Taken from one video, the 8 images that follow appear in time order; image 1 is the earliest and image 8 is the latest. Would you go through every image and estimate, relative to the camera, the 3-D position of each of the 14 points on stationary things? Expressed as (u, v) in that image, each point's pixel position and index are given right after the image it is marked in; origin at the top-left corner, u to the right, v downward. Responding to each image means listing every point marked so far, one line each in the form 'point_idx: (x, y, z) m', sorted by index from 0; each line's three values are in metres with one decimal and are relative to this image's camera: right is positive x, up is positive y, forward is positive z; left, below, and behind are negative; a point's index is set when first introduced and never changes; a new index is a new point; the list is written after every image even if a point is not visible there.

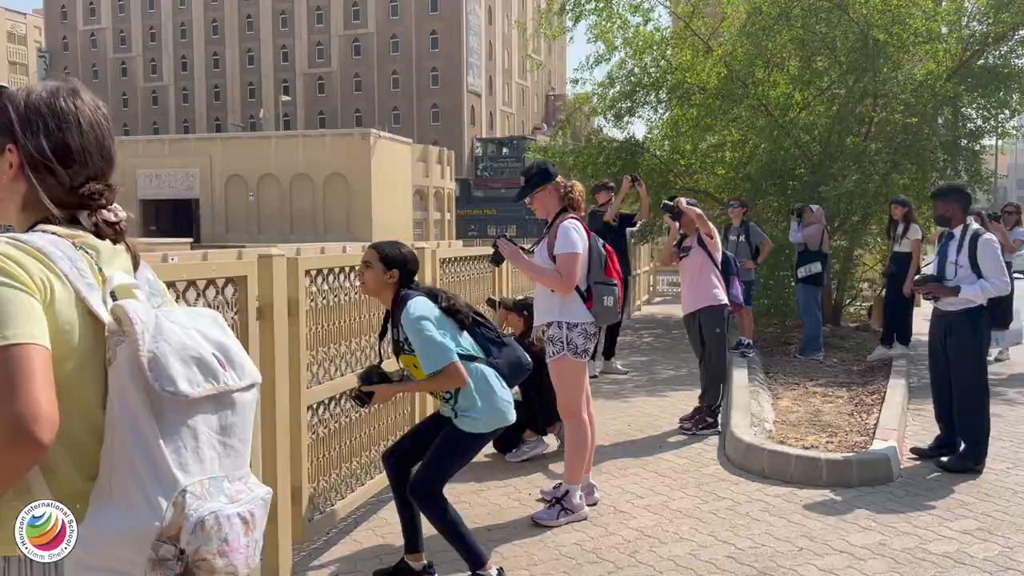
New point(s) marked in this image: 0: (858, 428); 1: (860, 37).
0: (+2.6, -1.1, +6.5) m
1: (+4.4, +3.2, +10.9) m
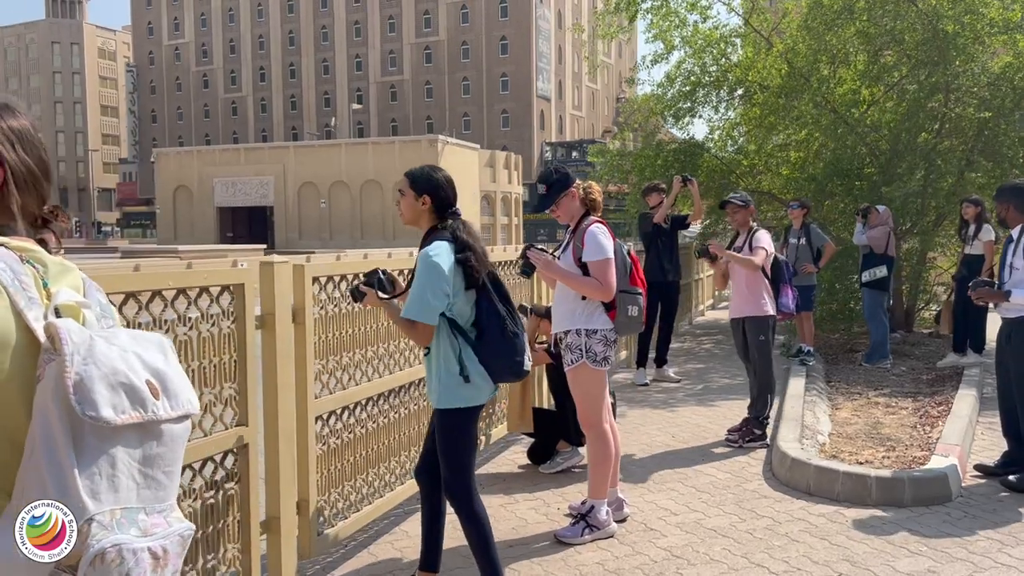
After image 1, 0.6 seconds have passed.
0: (+2.9, -1.1, +6.1) m
1: (+5.0, +3.1, +10.4) m
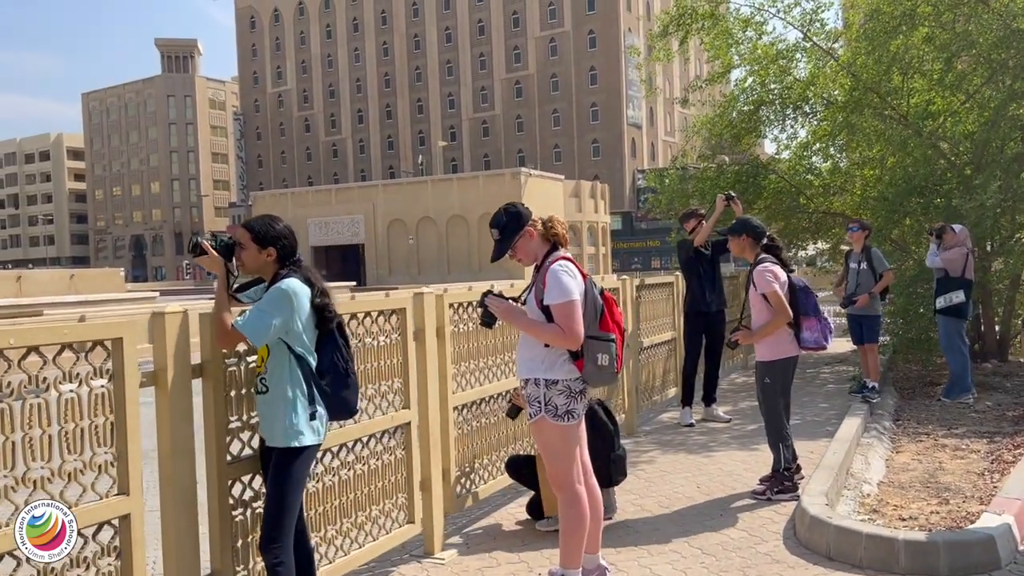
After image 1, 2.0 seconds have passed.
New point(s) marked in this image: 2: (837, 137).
0: (+2.9, -1.3, +5.4) m
1: (+5.5, +2.9, +9.5) m
2: (+4.4, +2.0, +11.5) m
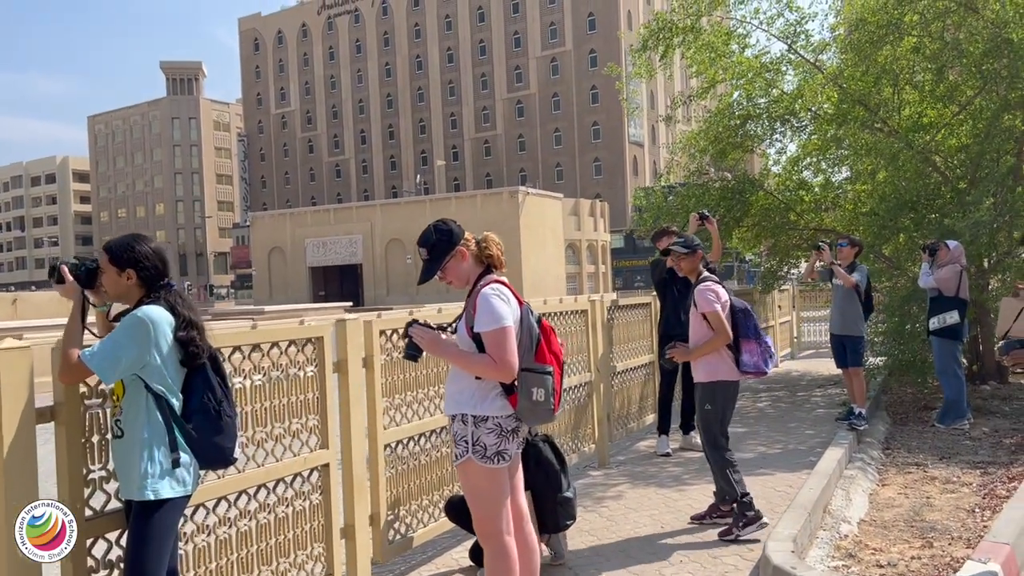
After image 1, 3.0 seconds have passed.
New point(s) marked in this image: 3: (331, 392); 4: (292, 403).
0: (+2.6, -1.4, +4.9) m
1: (+5.1, +2.7, +9.1) m
2: (+4.1, +1.8, +11.1) m
3: (-0.9, -0.5, +4.0) m
4: (-1.0, -0.5, +3.8) m
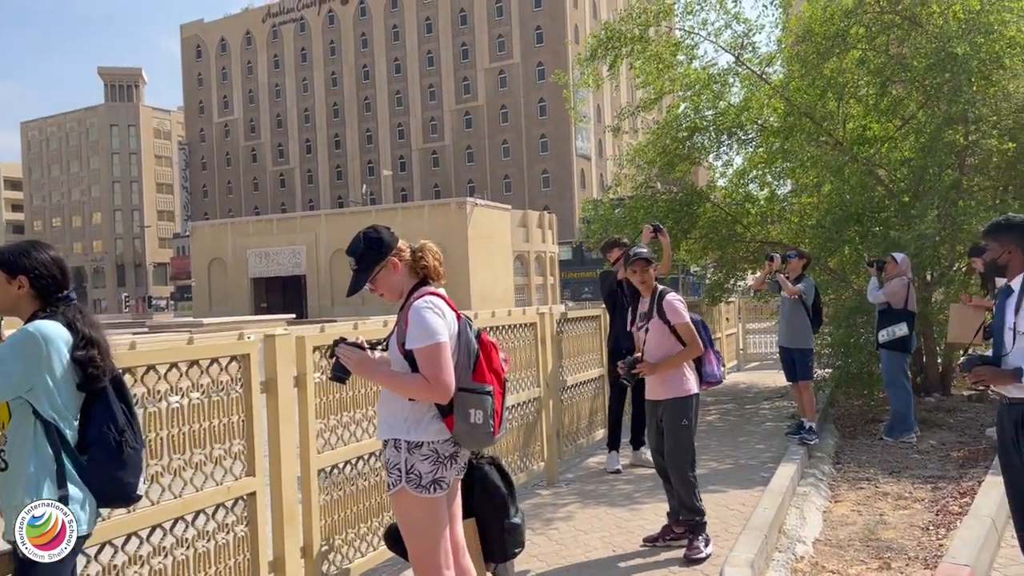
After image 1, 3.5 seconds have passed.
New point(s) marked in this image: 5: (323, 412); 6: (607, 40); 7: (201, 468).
0: (+2.3, -1.5, +4.8) m
1: (+4.6, +2.5, +9.2) m
2: (+3.4, +1.6, +11.1) m
3: (-1.1, -0.6, +3.7) m
4: (-1.2, -0.6, +3.5) m
5: (-0.9, -0.6, +4.1) m
6: (+1.4, +3.7, +12.7) m
7: (-1.3, -0.7, +3.4) m
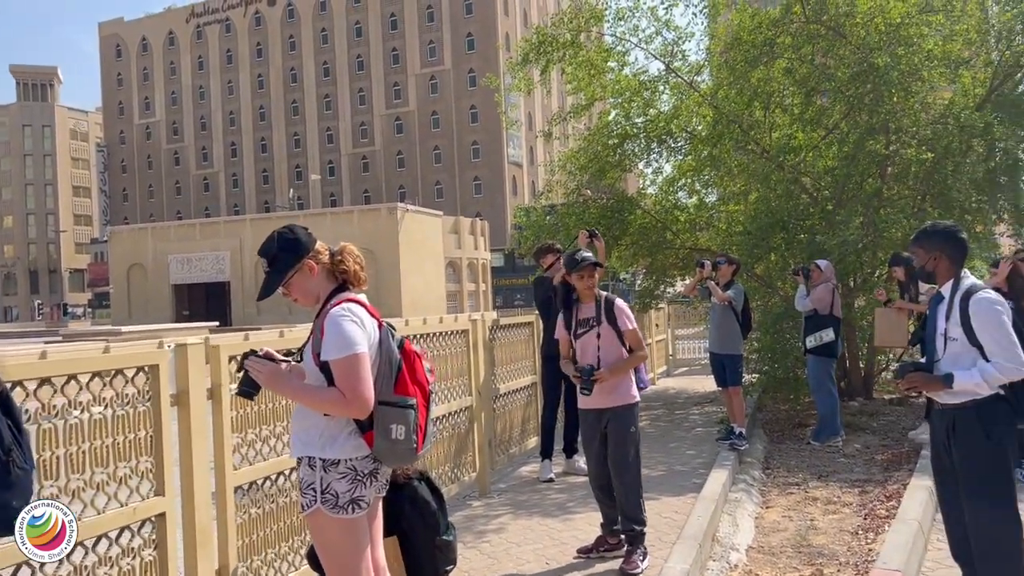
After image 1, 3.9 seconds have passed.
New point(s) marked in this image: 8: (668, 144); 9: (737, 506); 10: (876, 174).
0: (+1.9, -1.5, +4.8) m
1: (+3.8, +2.5, +9.4) m
2: (+2.5, +1.5, +11.2) m
3: (-1.4, -0.6, +3.5) m
4: (-1.5, -0.6, +3.3) m
5: (-1.2, -0.6, +3.9) m
6: (+0.4, +3.6, +12.6) m
7: (-1.5, -0.7, +3.2) m
8: (+2.2, +2.0, +11.9) m
9: (+1.5, -1.5, +5.9) m
10: (+4.1, +1.3, +9.7) m
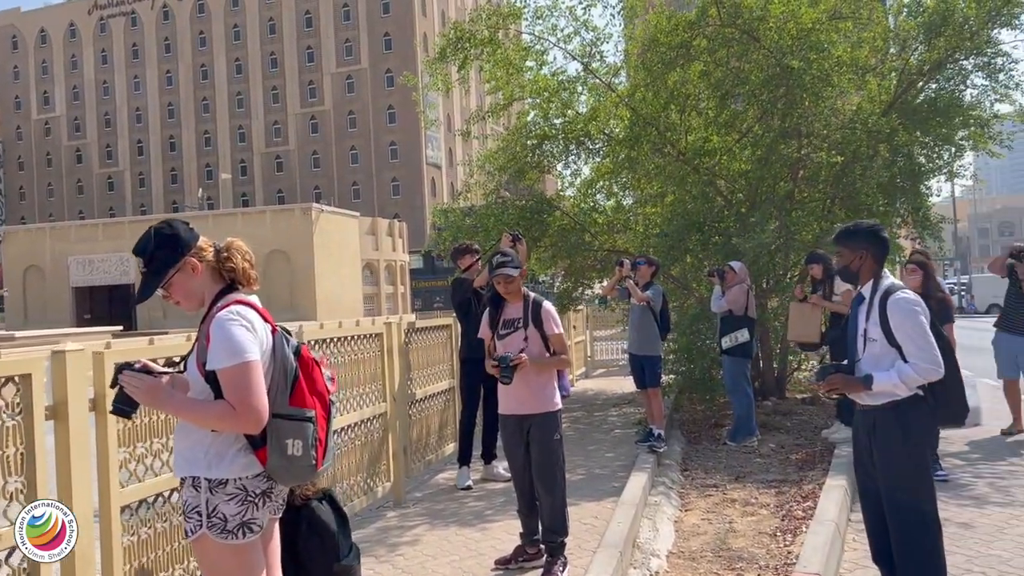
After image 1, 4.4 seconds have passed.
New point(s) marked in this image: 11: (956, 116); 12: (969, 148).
0: (+1.4, -1.5, +4.8) m
1: (+2.9, +2.4, +9.5) m
2: (+1.4, +1.5, +11.2) m
3: (-1.7, -0.6, +3.1) m
4: (-1.8, -0.6, +2.9) m
5: (-1.6, -0.6, +3.6) m
6: (-0.8, +3.6, +12.4) m
7: (-1.8, -0.8, +2.8) m
8: (+1.0, +2.0, +11.8) m
9: (+1.0, -1.5, +5.8) m
10: (+3.2, +1.3, +9.8) m
11: (+5.1, +2.0, +9.9) m
12: (+5.5, +1.7, +10.3) m
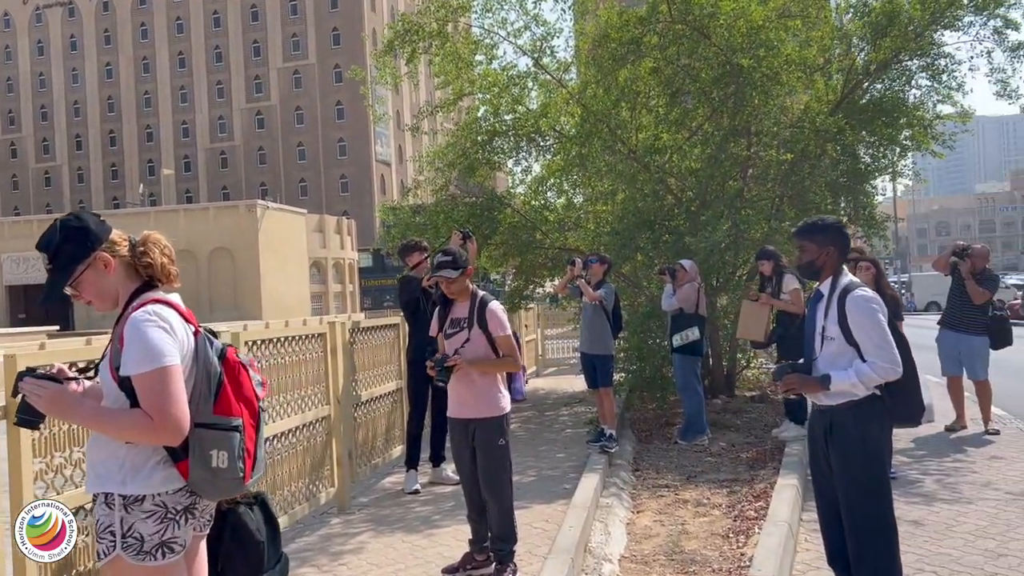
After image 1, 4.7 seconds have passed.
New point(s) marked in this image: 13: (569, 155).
0: (+1.2, -1.5, +4.7) m
1: (+2.4, +2.5, +9.5) m
2: (+0.8, +1.5, +11.1) m
3: (-1.9, -0.6, +2.9) m
4: (-2.0, -0.6, +2.6) m
5: (-1.8, -0.6, +3.3) m
6: (-1.5, +3.6, +12.2) m
7: (-2.0, -0.7, +2.6) m
8: (+0.3, +2.0, +11.7) m
9: (+0.6, -1.5, +5.7) m
10: (+2.6, +1.3, +9.8) m
11: (+4.6, +2.0, +10.1) m
12: (+4.9, +1.7, +10.4) m
13: (+0.7, +1.7, +10.9) m
